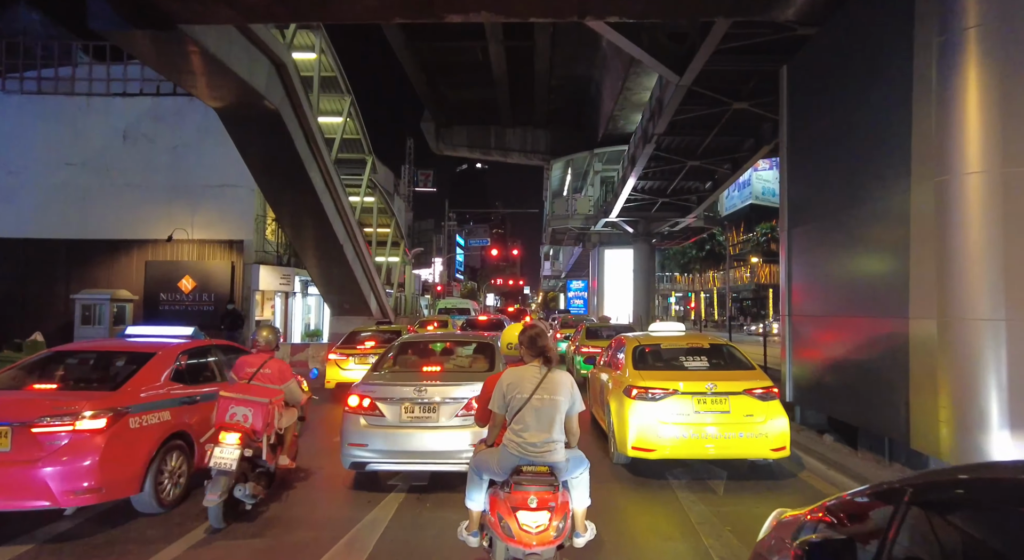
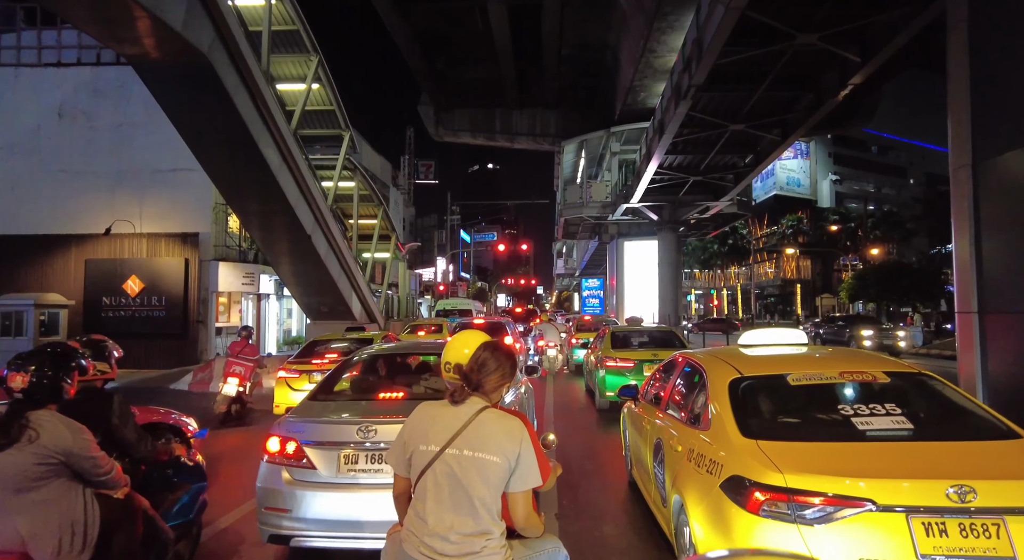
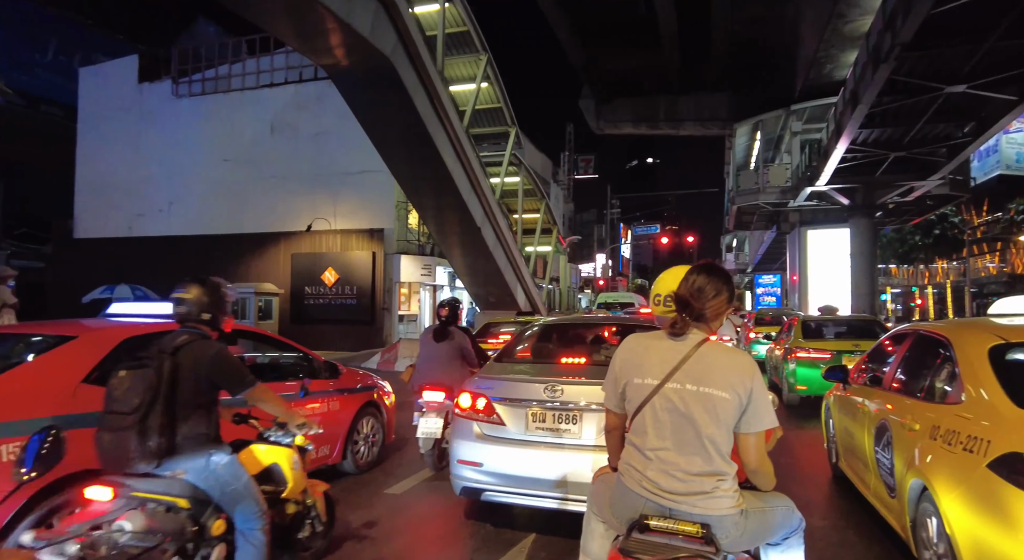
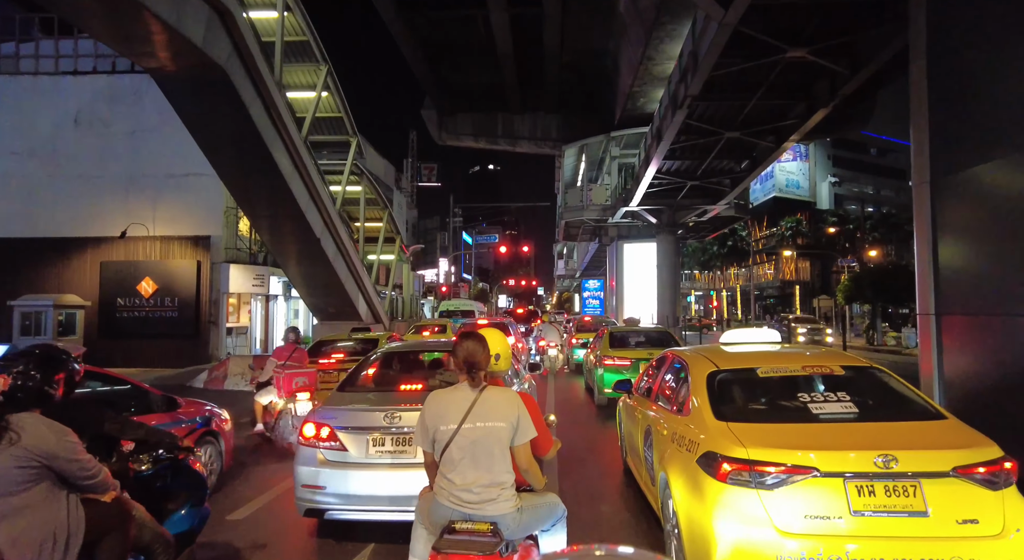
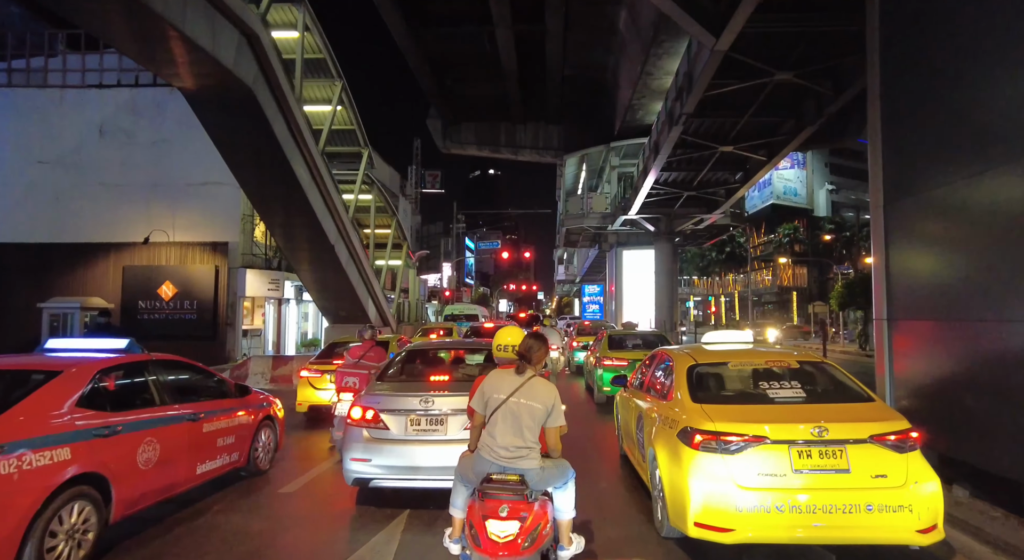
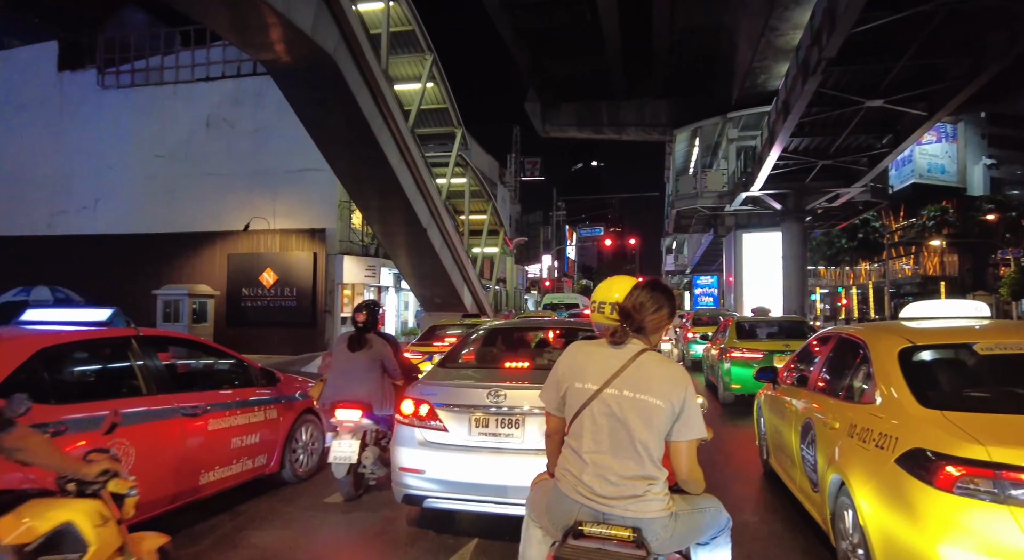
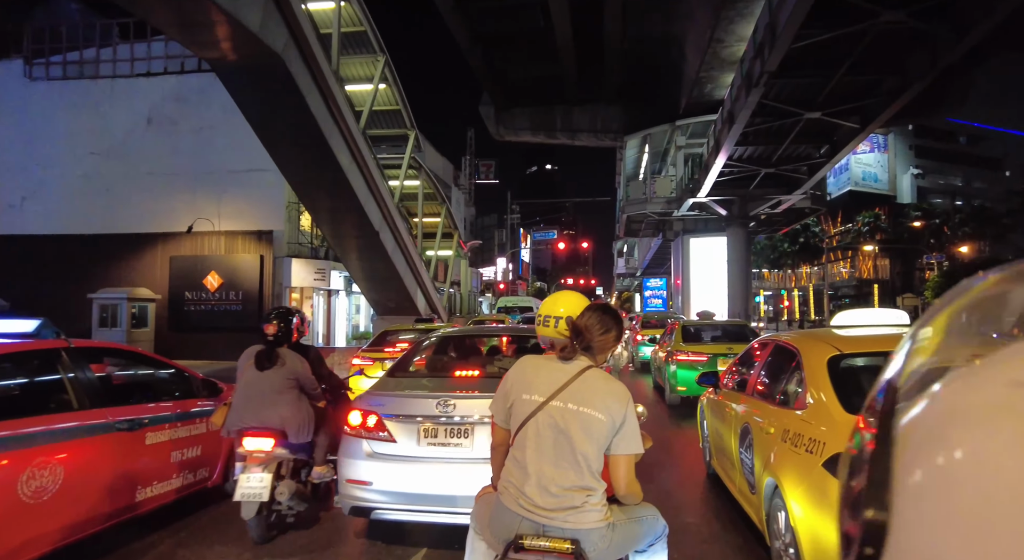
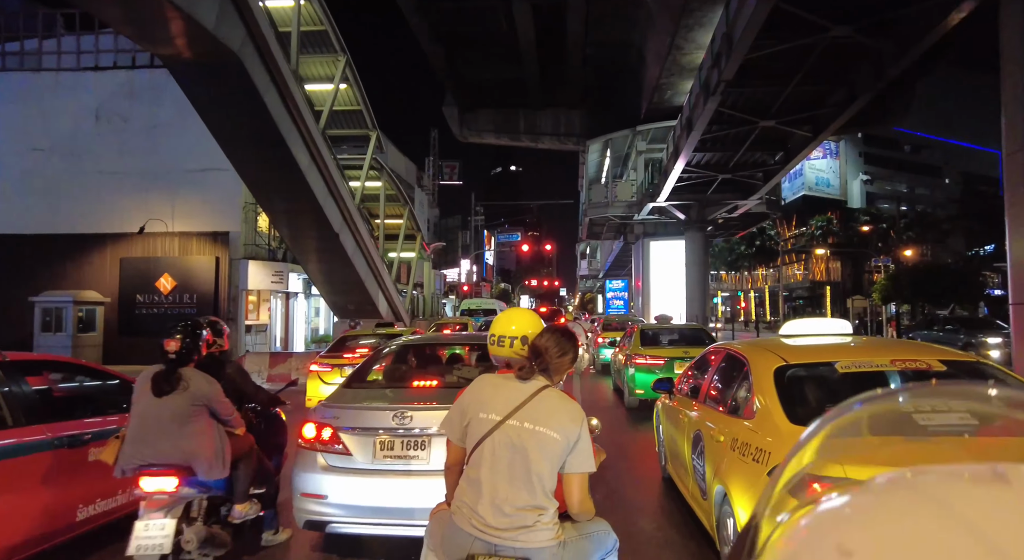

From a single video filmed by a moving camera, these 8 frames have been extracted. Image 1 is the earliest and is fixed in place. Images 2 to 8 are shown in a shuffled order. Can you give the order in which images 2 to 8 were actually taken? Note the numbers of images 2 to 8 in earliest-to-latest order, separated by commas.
5, 4, 2, 8, 7, 6, 3
